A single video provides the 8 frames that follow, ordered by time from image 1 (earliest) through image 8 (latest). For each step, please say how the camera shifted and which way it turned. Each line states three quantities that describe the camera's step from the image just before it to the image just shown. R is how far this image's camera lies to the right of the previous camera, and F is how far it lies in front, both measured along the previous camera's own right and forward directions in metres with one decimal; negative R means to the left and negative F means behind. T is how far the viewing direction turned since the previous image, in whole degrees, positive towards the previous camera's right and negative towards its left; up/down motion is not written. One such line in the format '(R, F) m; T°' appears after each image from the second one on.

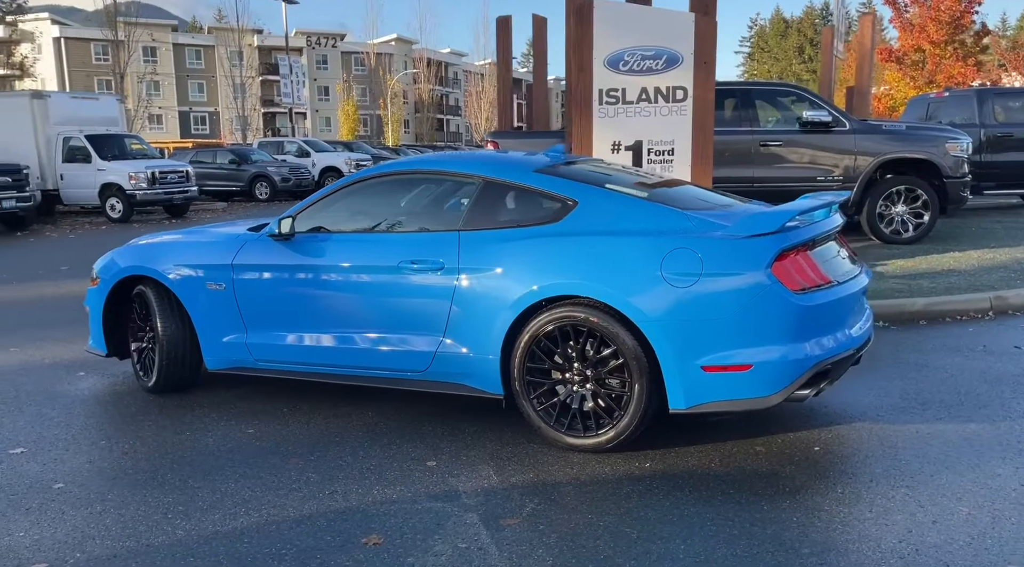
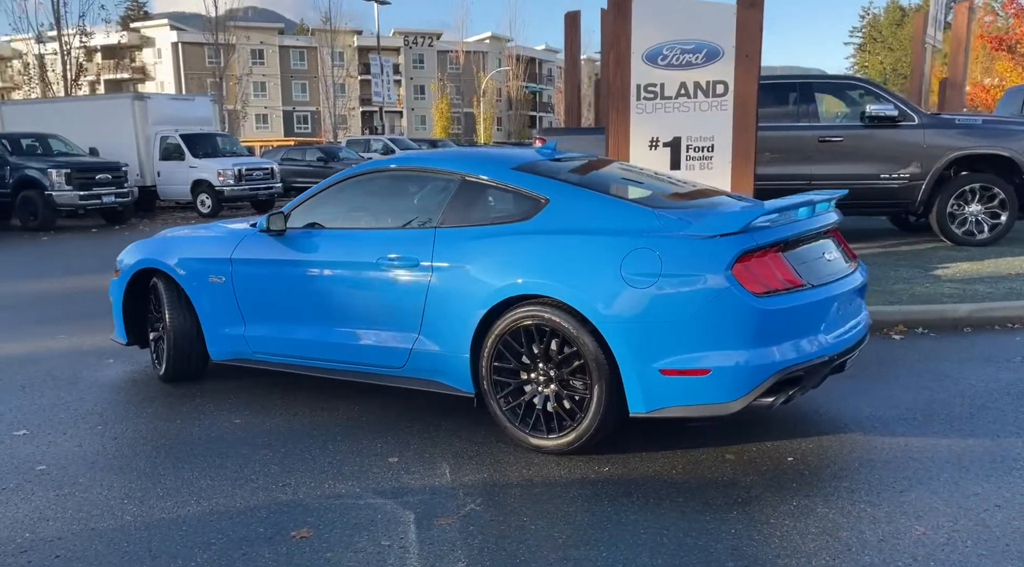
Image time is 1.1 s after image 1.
(+0.7, +0.1) m; -6°
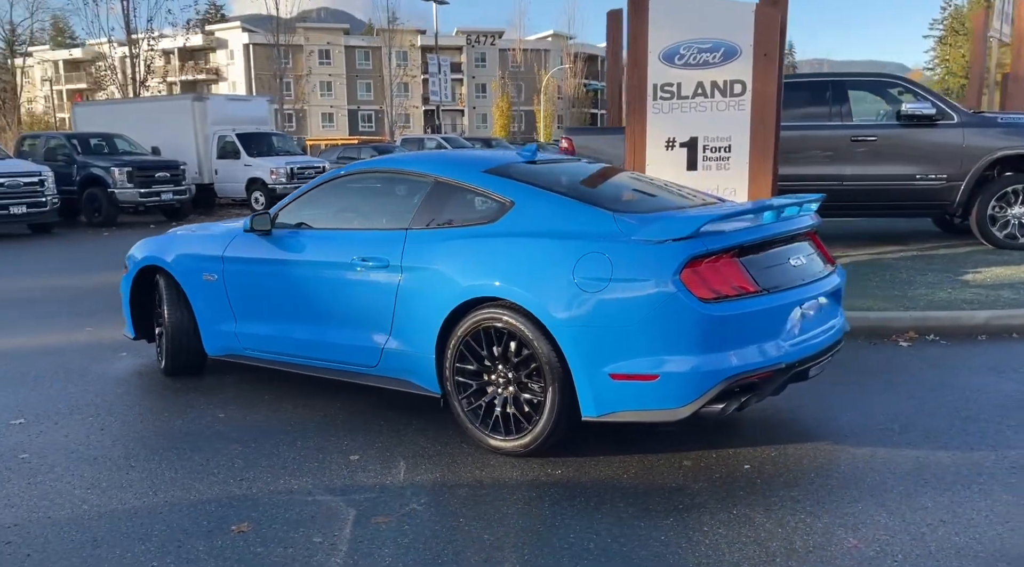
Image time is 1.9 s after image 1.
(+0.5, 0.0) m; -4°
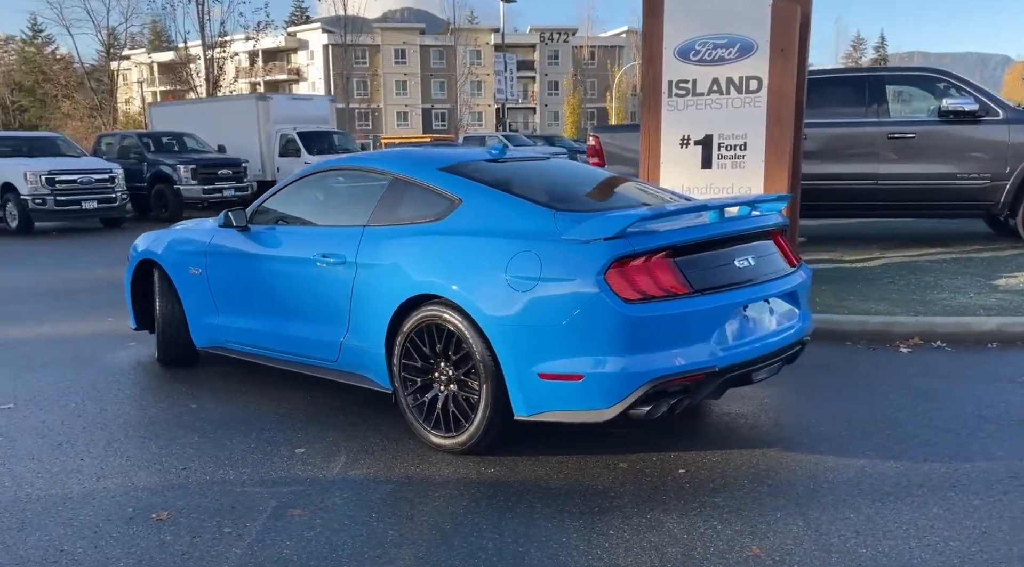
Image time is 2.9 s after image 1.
(+0.7, 0.0) m; -5°
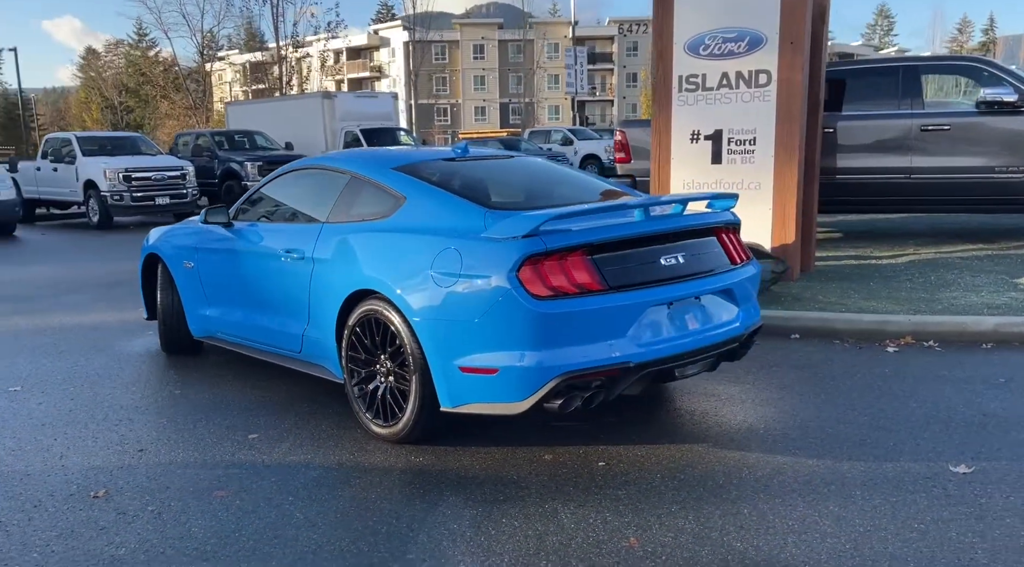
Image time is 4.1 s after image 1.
(+0.7, -0.1) m; -5°
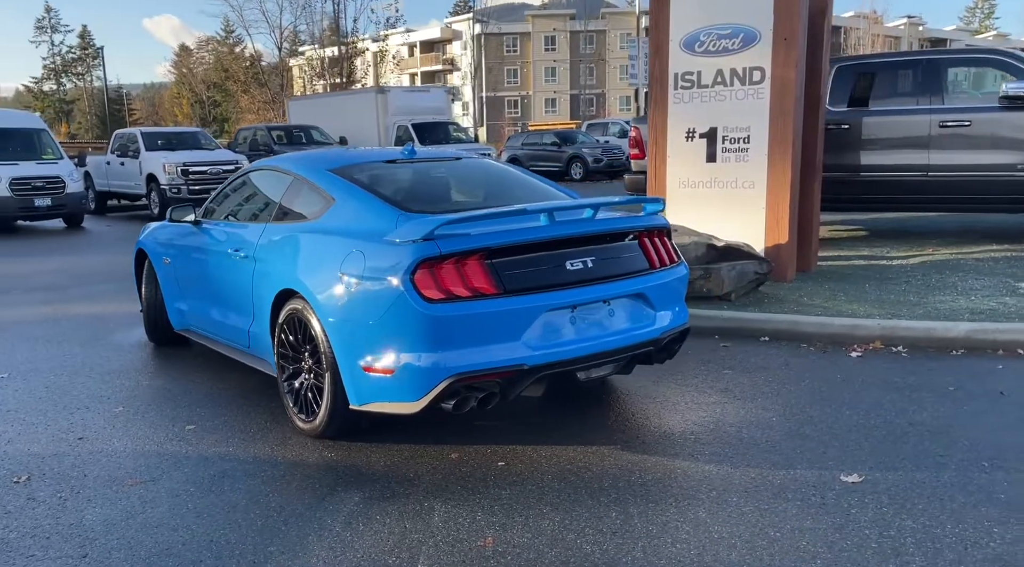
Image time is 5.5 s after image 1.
(+0.8, 0.0) m; -5°
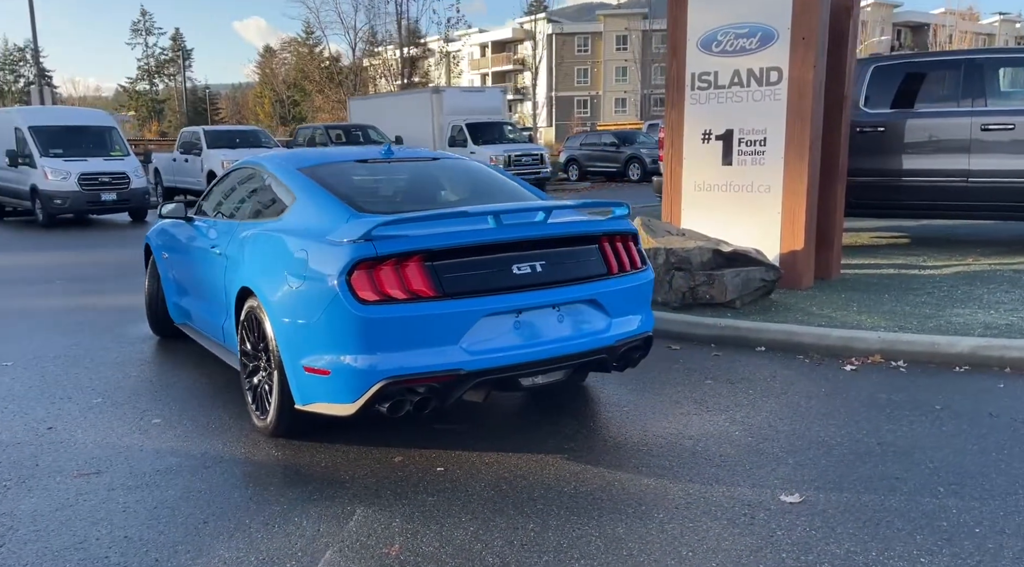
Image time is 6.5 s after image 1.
(+0.6, +0.1) m; -4°
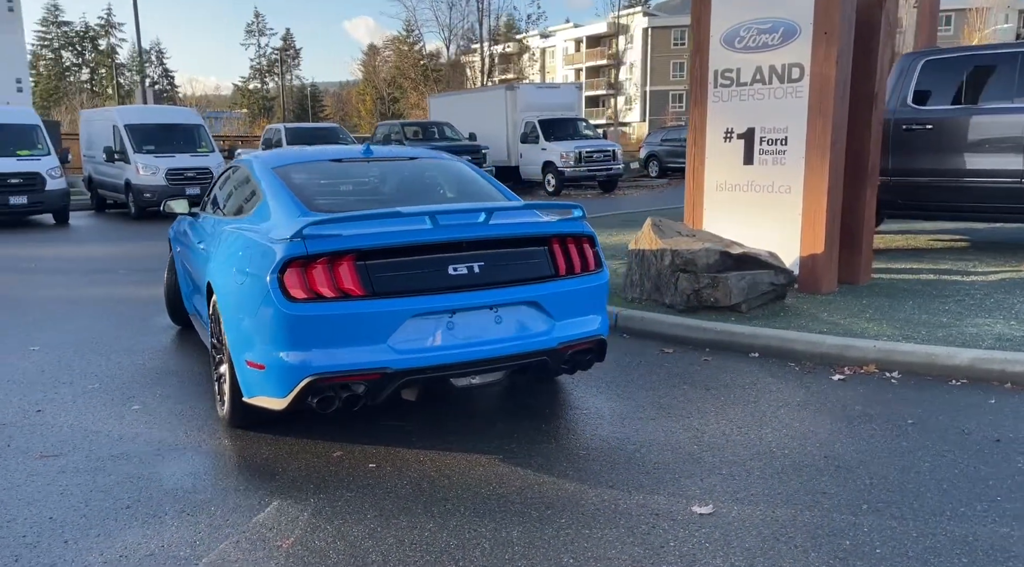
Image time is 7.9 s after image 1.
(+0.8, 0.0) m; -6°
